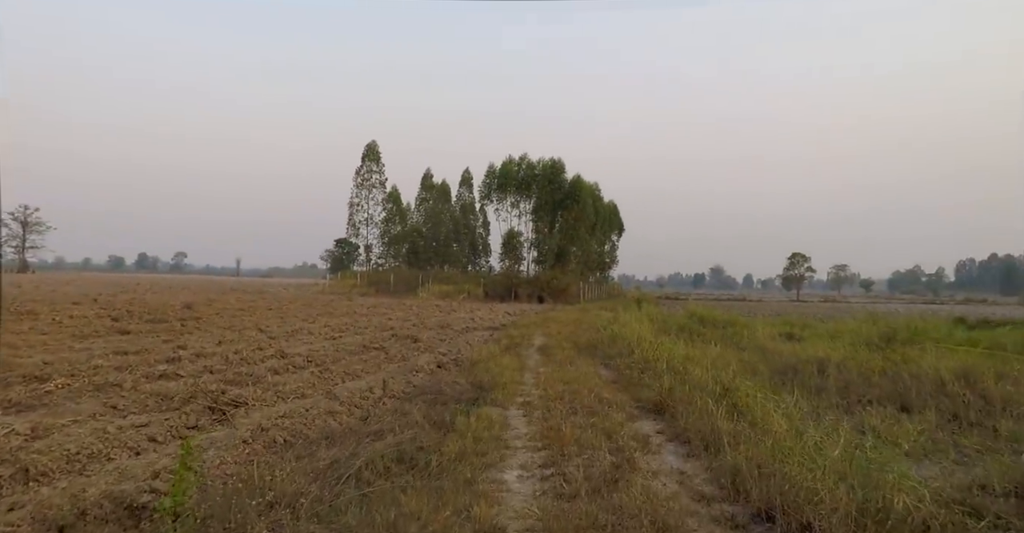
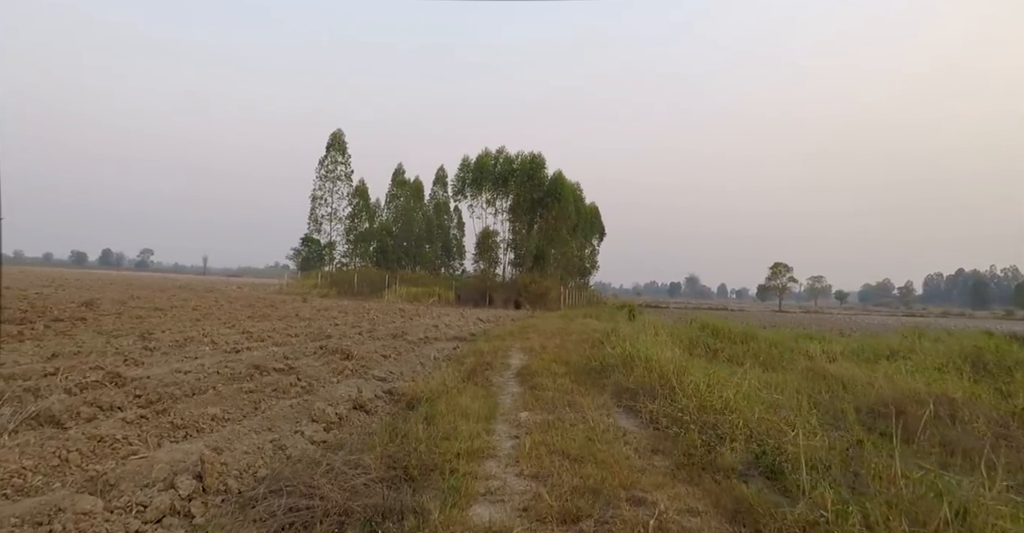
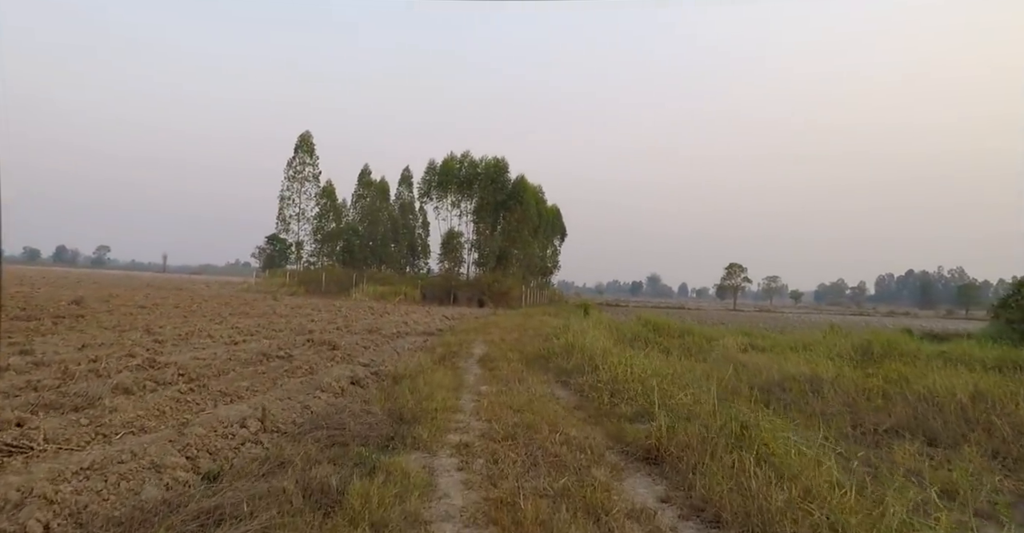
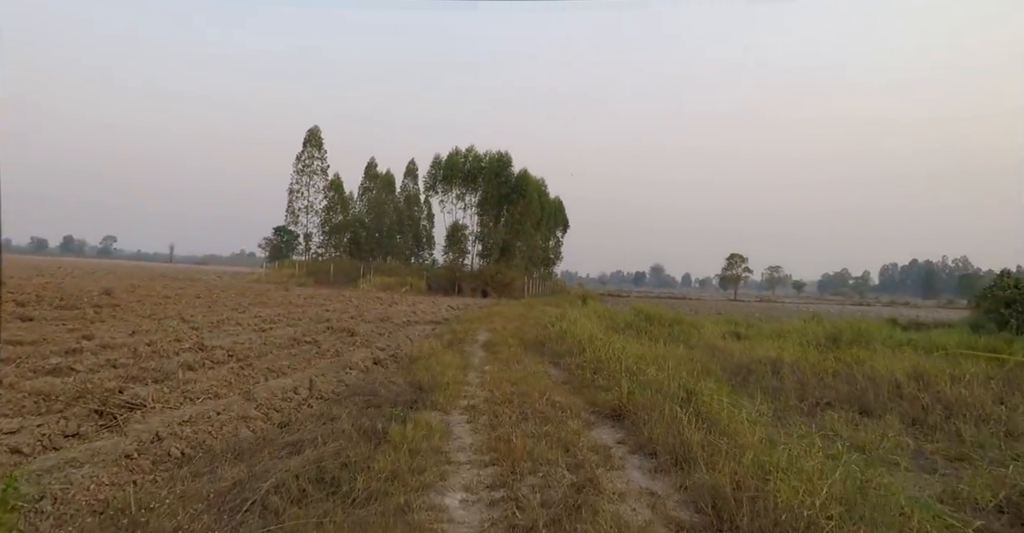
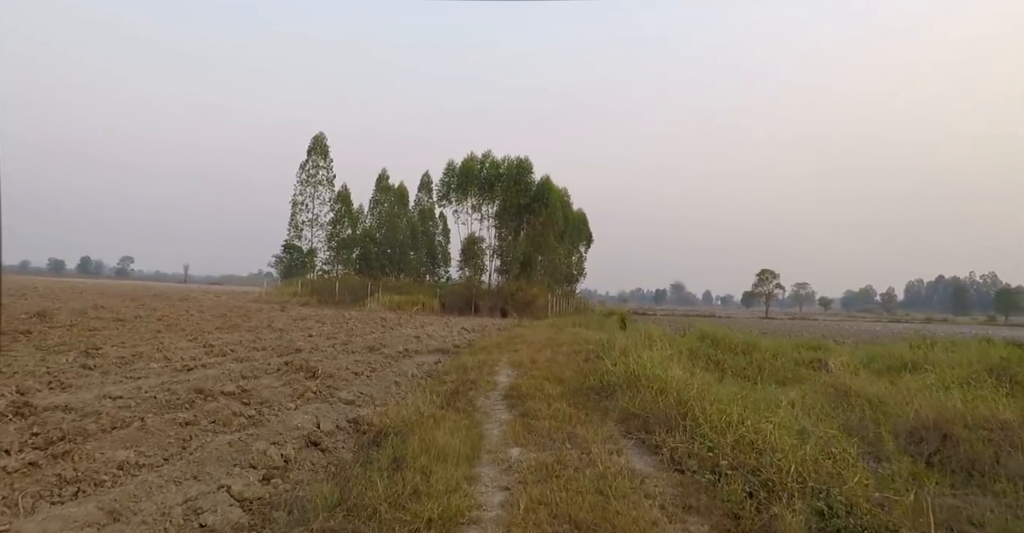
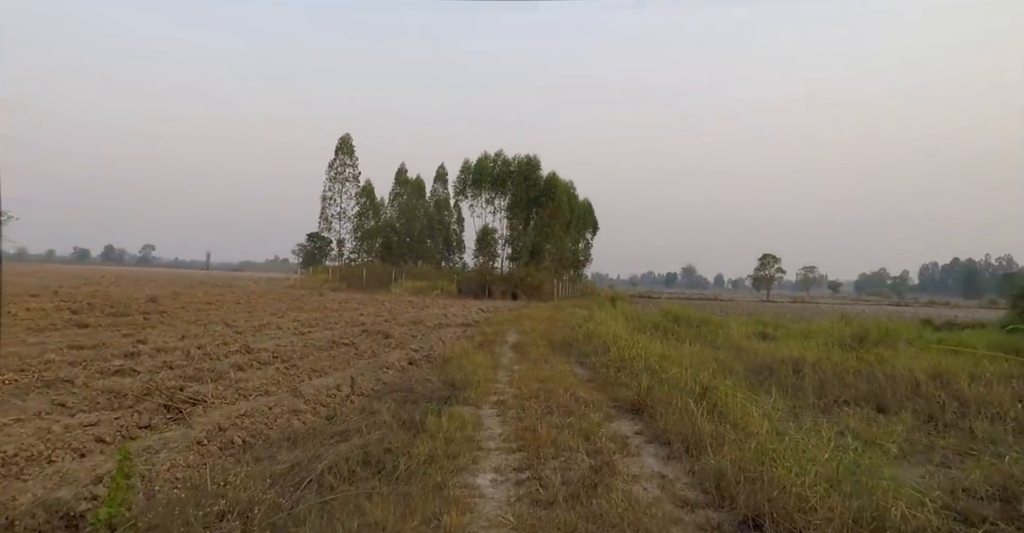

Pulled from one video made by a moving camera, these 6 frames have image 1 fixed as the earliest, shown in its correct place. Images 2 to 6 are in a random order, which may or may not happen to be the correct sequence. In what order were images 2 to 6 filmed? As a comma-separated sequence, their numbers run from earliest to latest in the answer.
6, 4, 3, 2, 5
